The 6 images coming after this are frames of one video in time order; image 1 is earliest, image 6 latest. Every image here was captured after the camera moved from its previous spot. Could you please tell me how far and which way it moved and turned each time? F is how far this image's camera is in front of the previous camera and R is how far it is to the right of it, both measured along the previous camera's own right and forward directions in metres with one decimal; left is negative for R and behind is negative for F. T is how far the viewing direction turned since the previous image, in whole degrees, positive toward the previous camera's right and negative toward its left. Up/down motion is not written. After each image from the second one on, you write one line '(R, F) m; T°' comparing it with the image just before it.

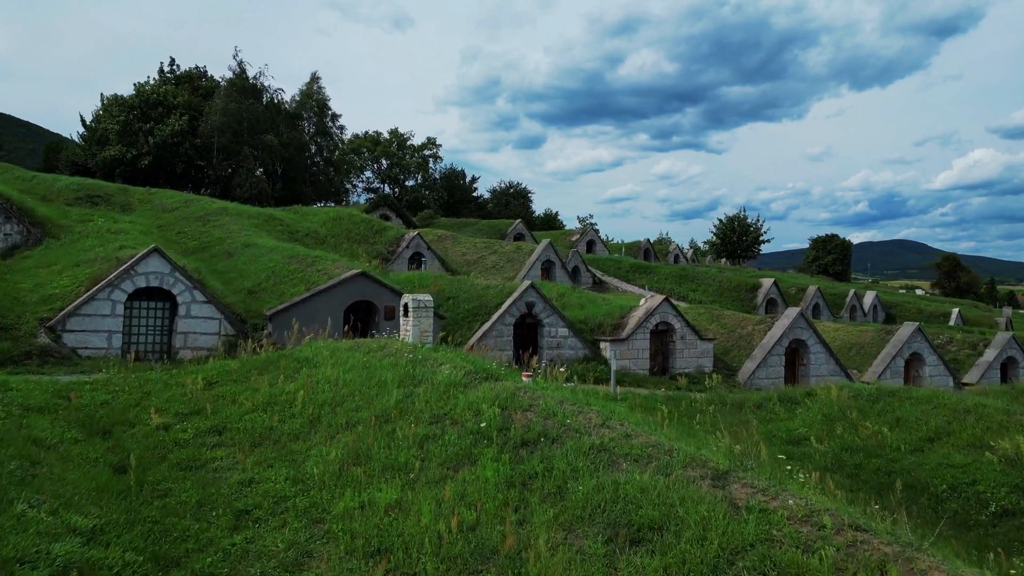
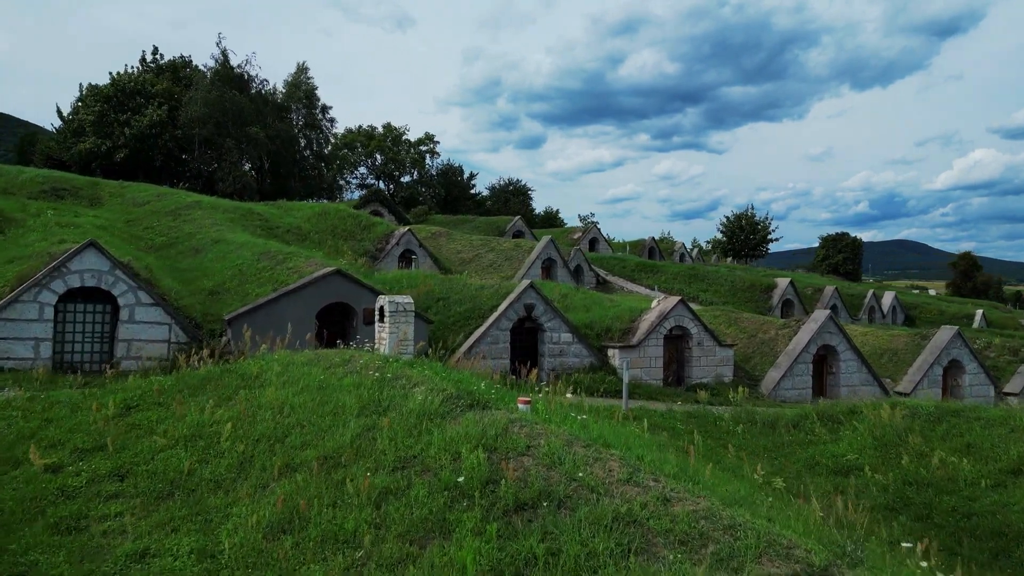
(+0.1, +2.3) m; 0°
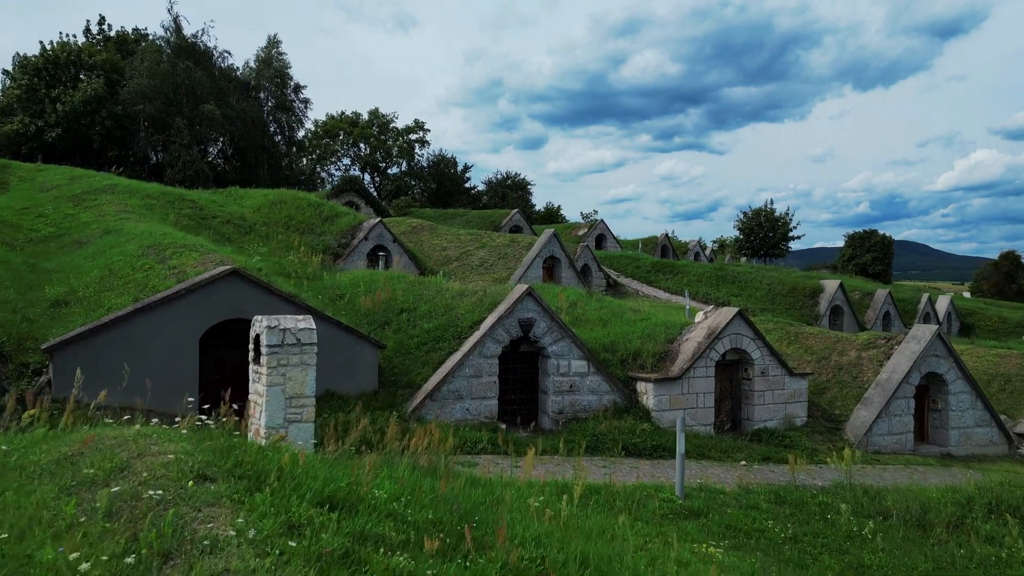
(+0.2, +5.6) m; 0°
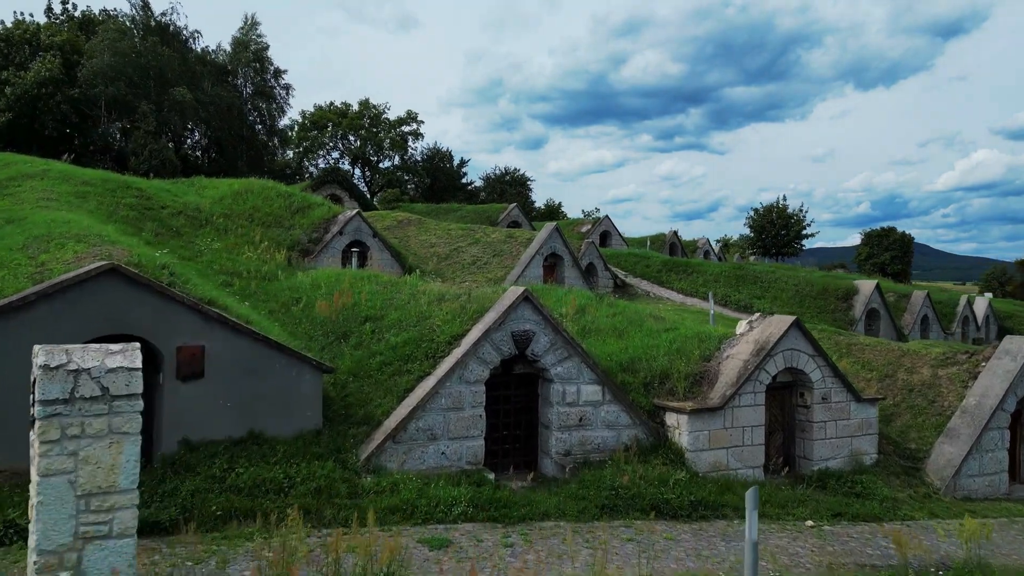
(+0.1, +3.1) m; 0°
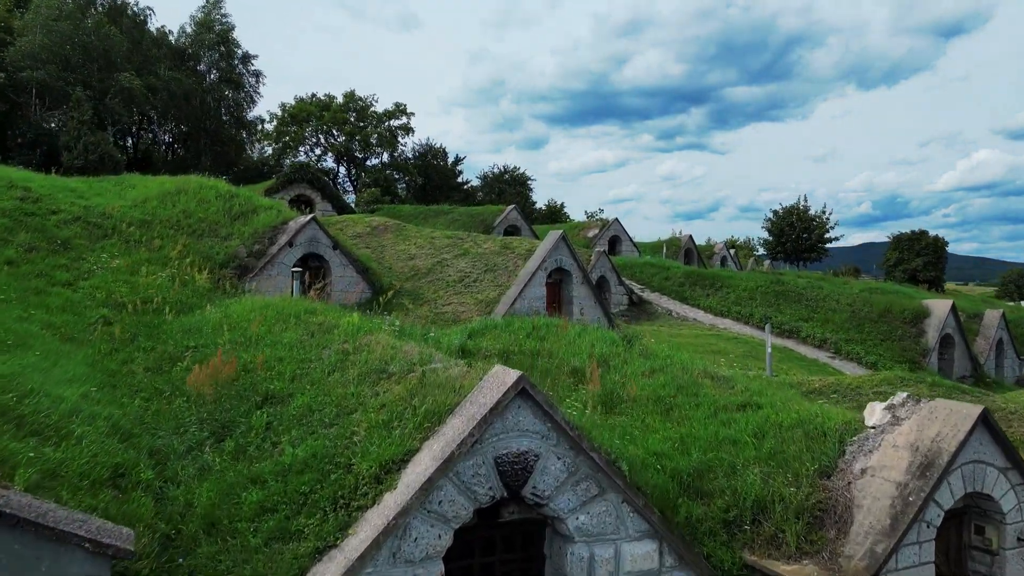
(+0.1, +4.5) m; 0°
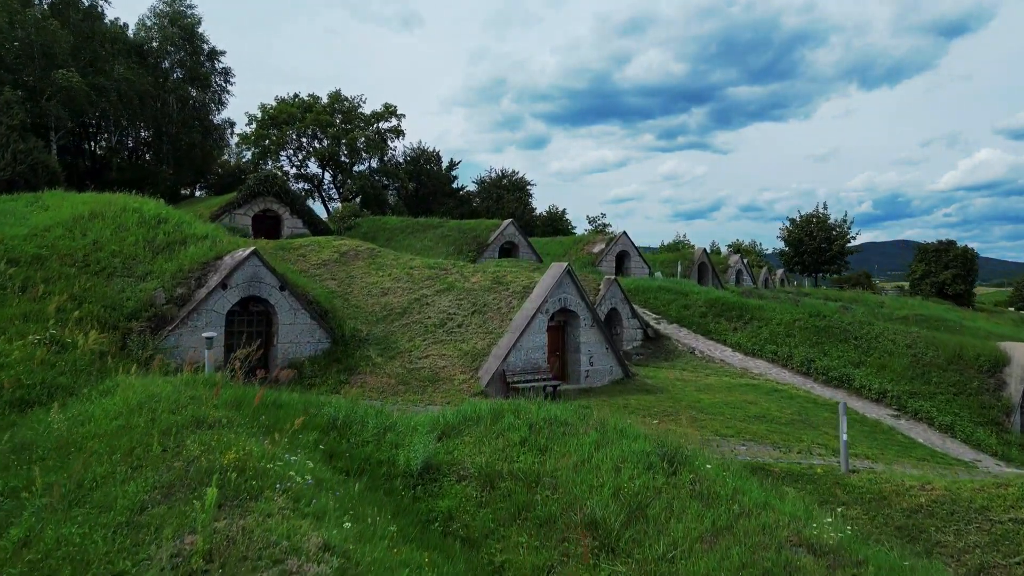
(+0.1, +3.6) m; 0°
